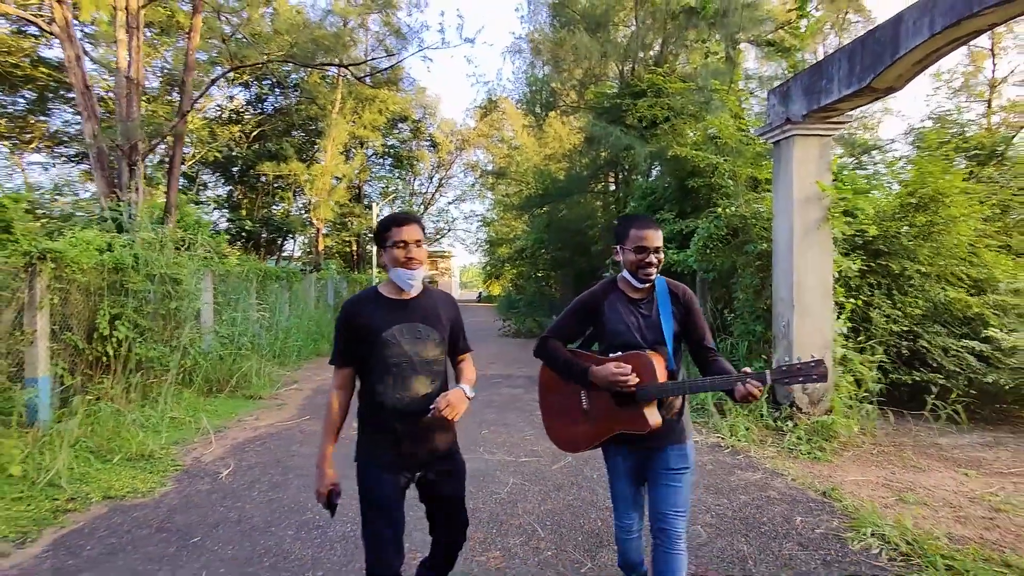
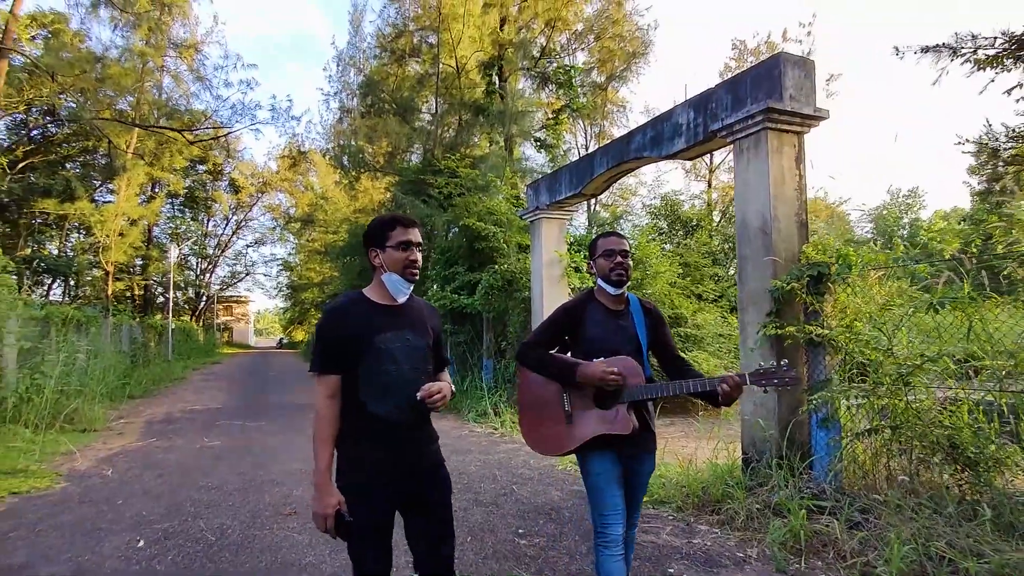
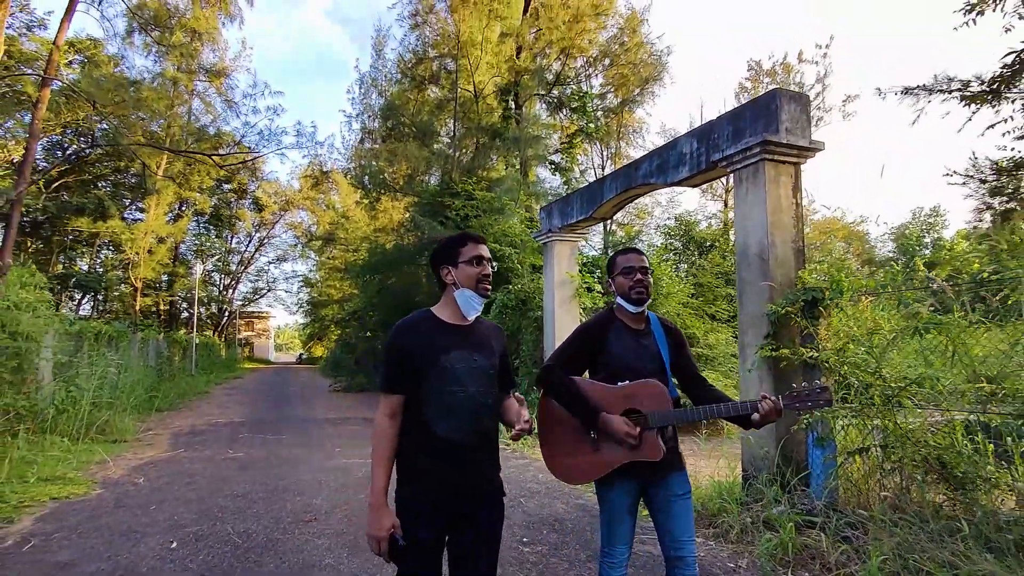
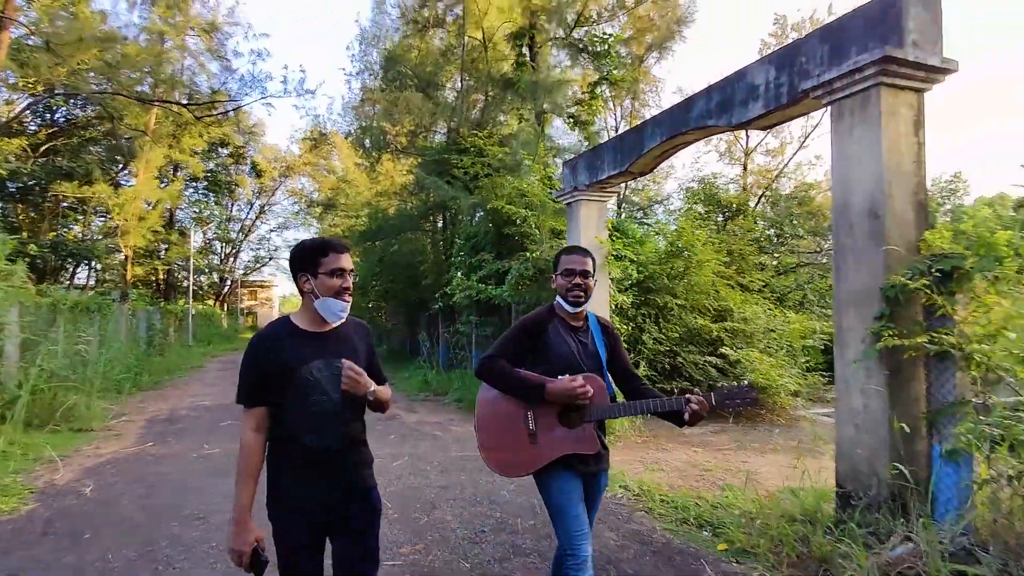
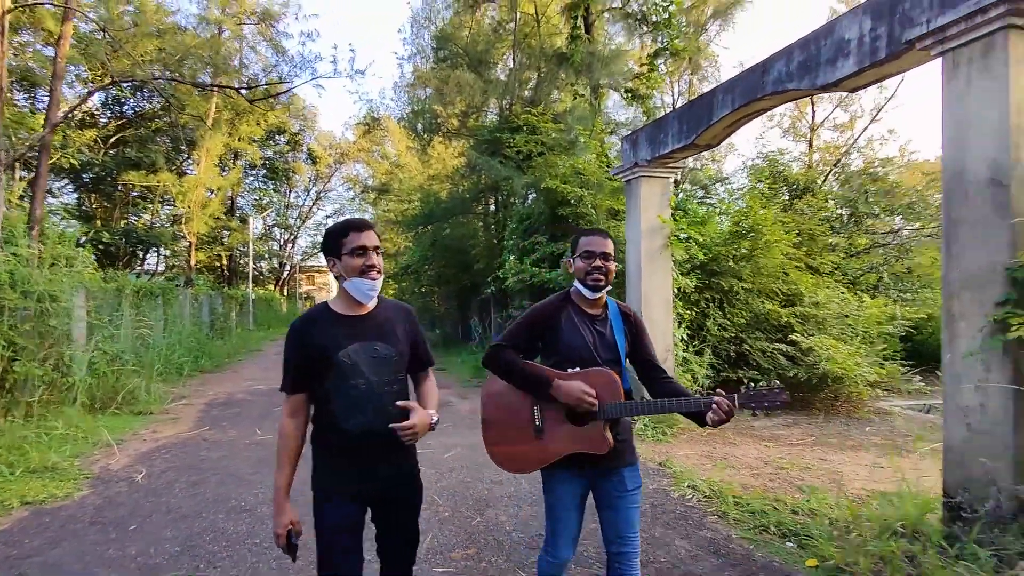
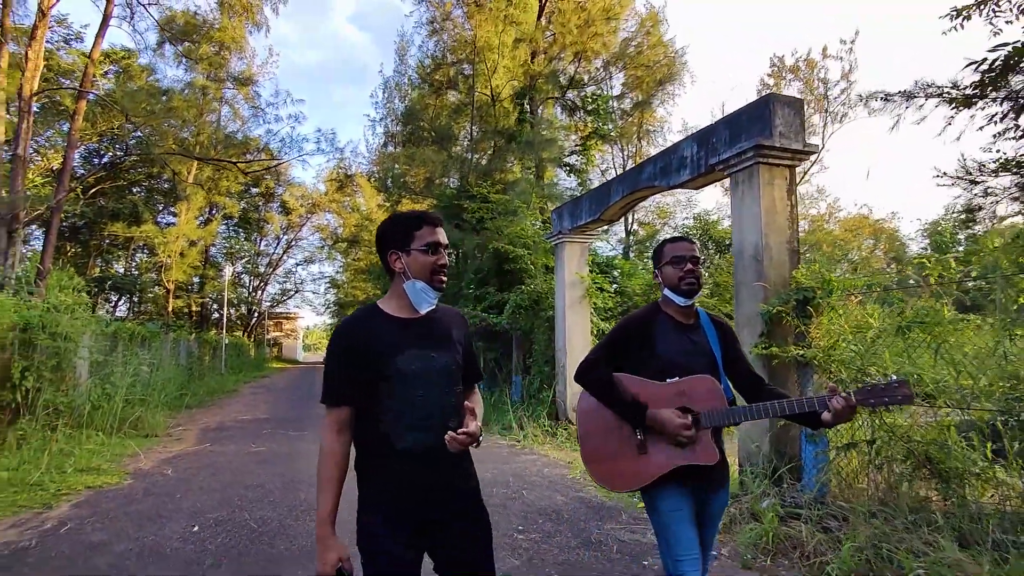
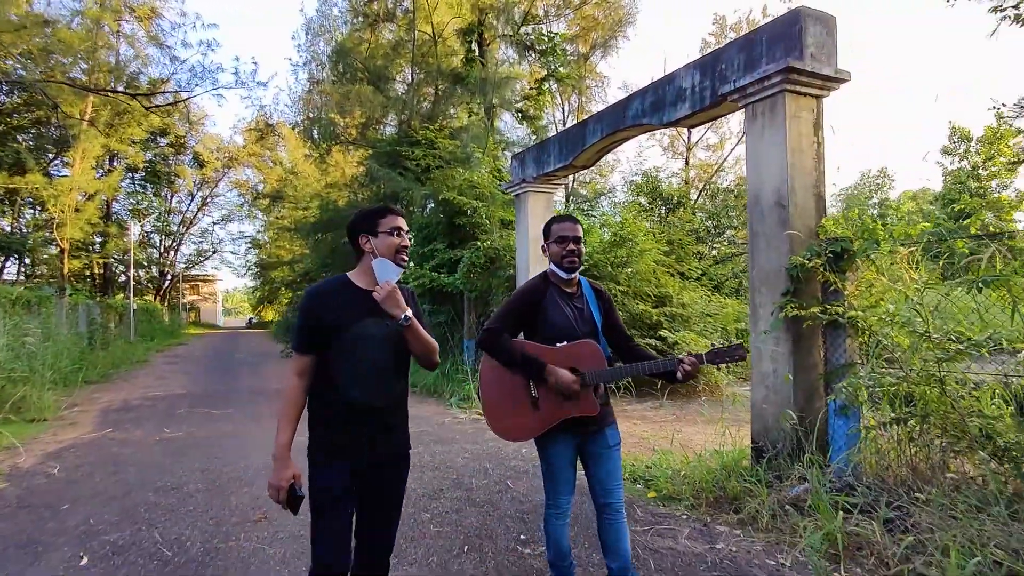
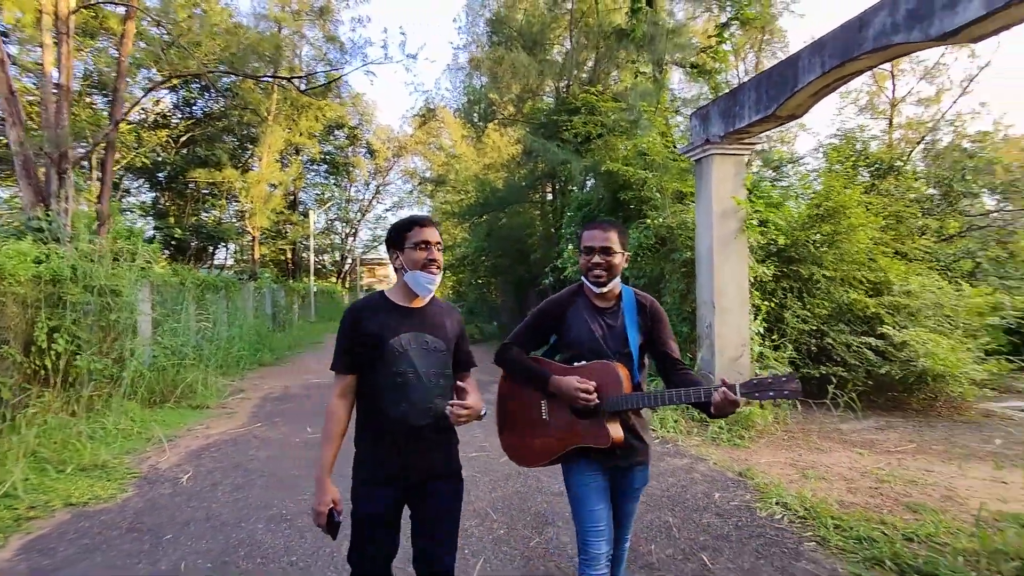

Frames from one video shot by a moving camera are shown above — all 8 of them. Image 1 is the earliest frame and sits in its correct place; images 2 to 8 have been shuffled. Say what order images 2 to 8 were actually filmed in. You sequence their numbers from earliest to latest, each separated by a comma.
8, 5, 4, 7, 2, 3, 6
